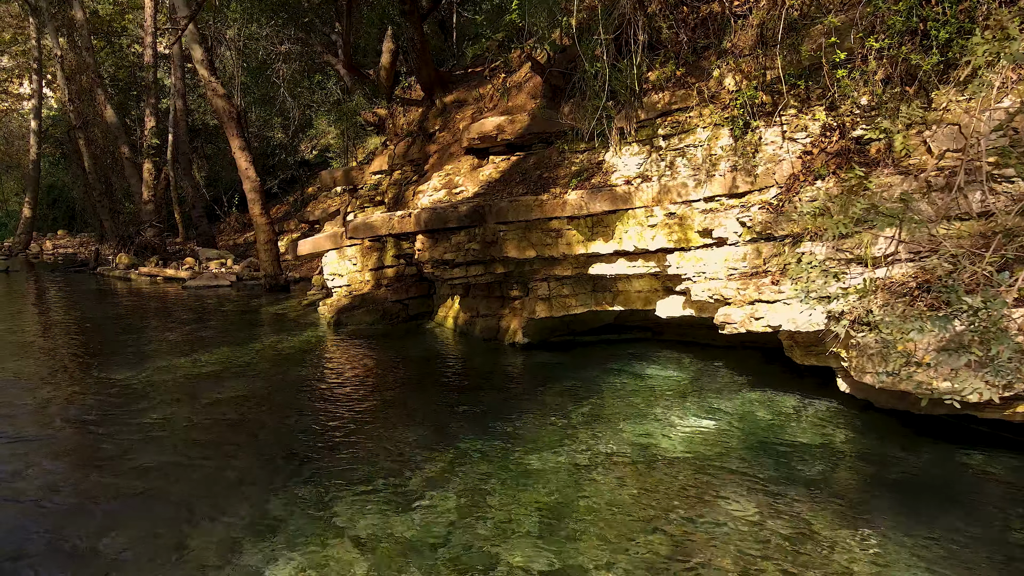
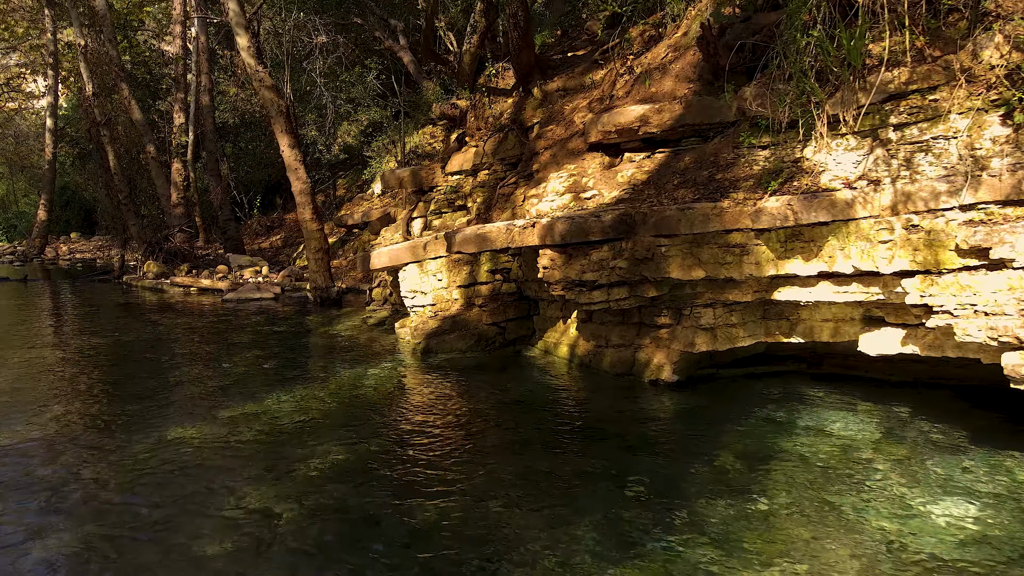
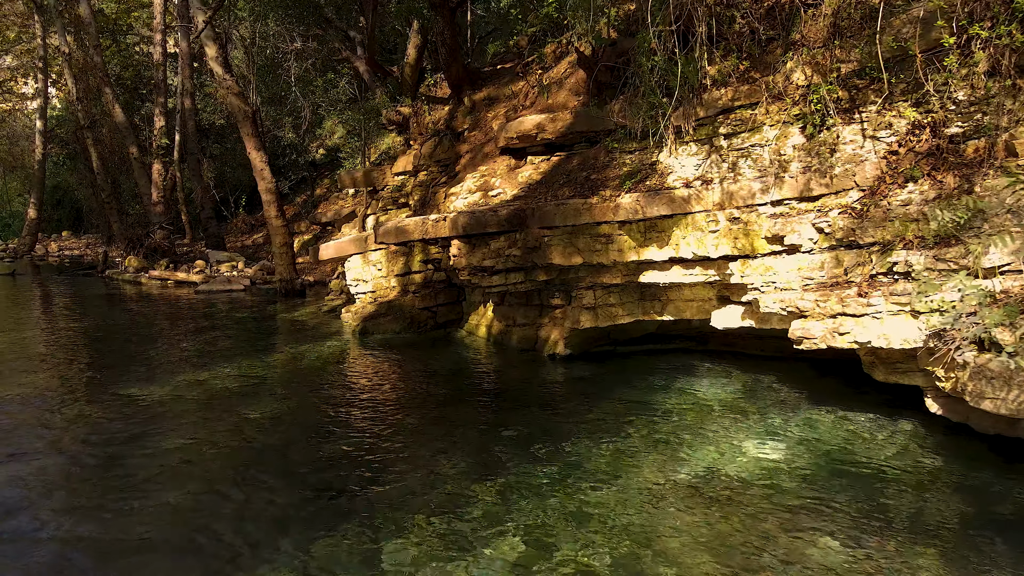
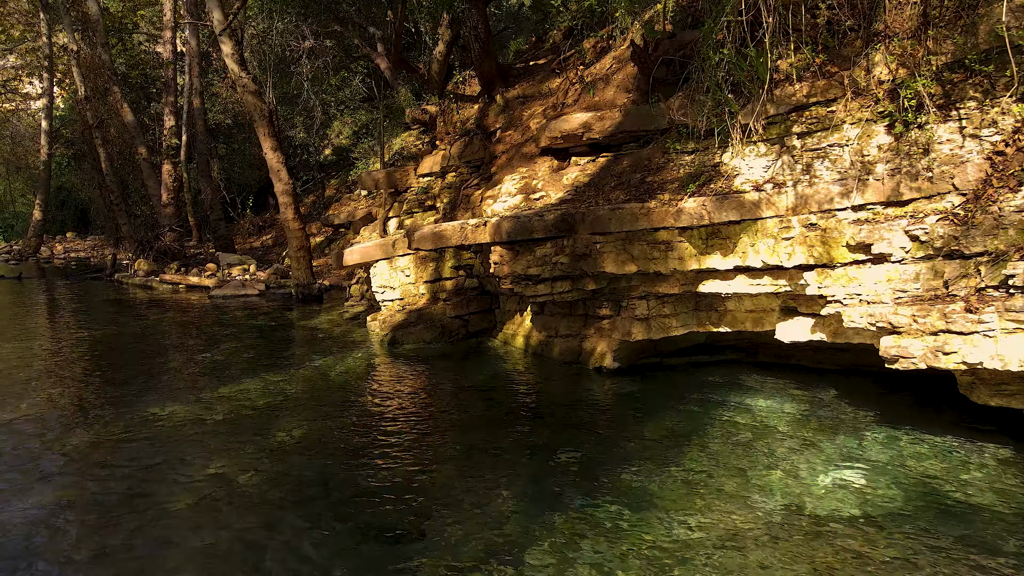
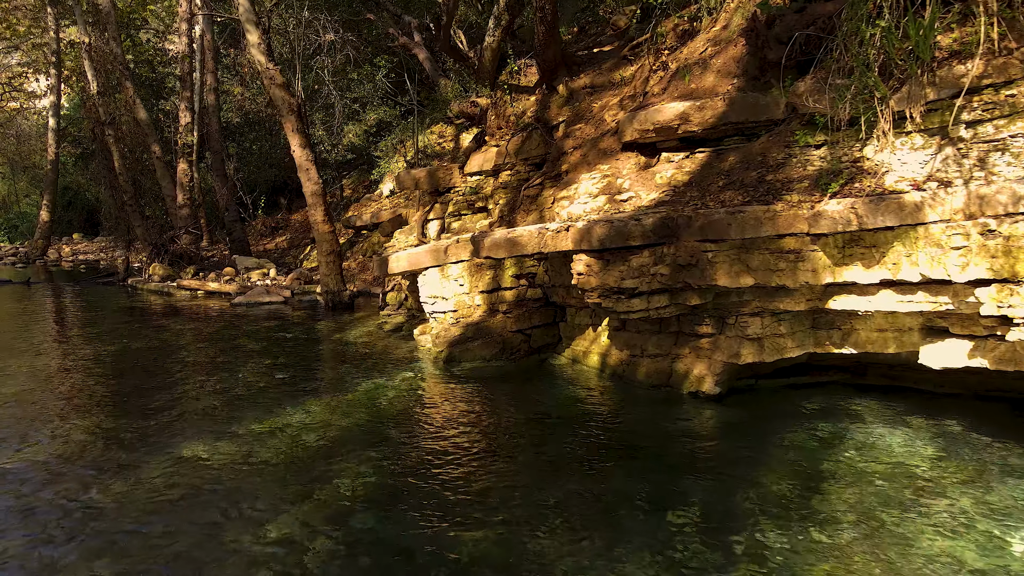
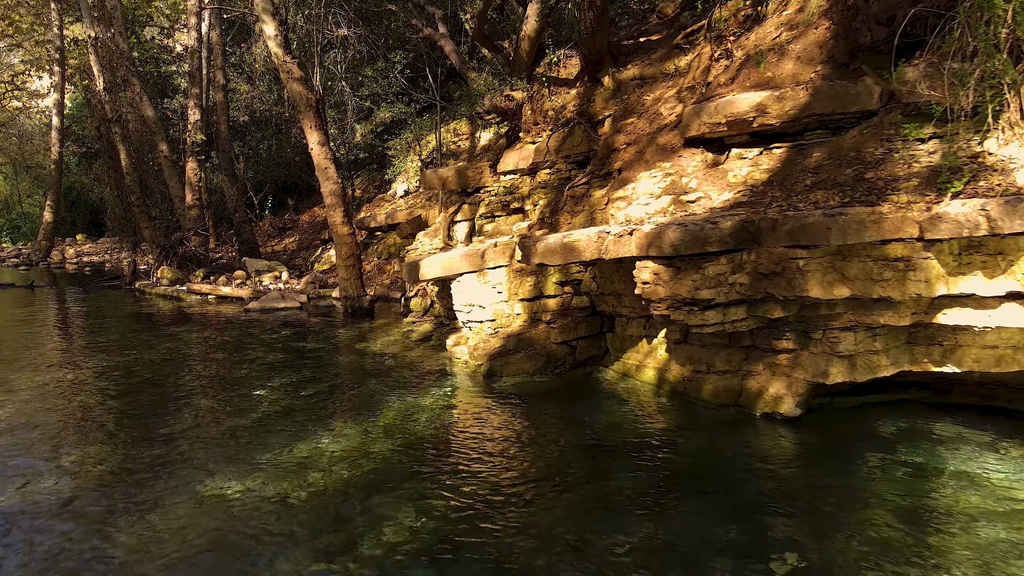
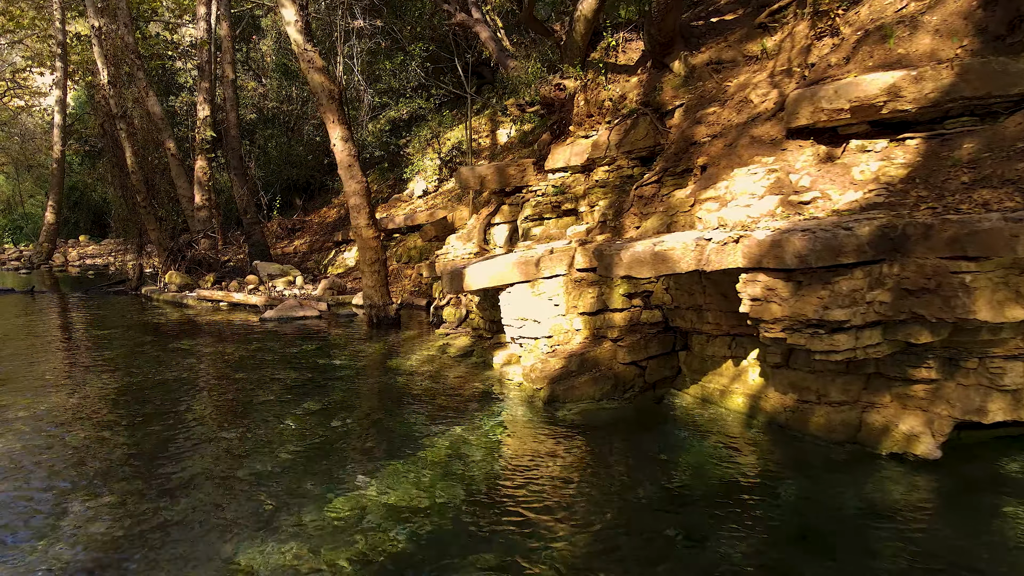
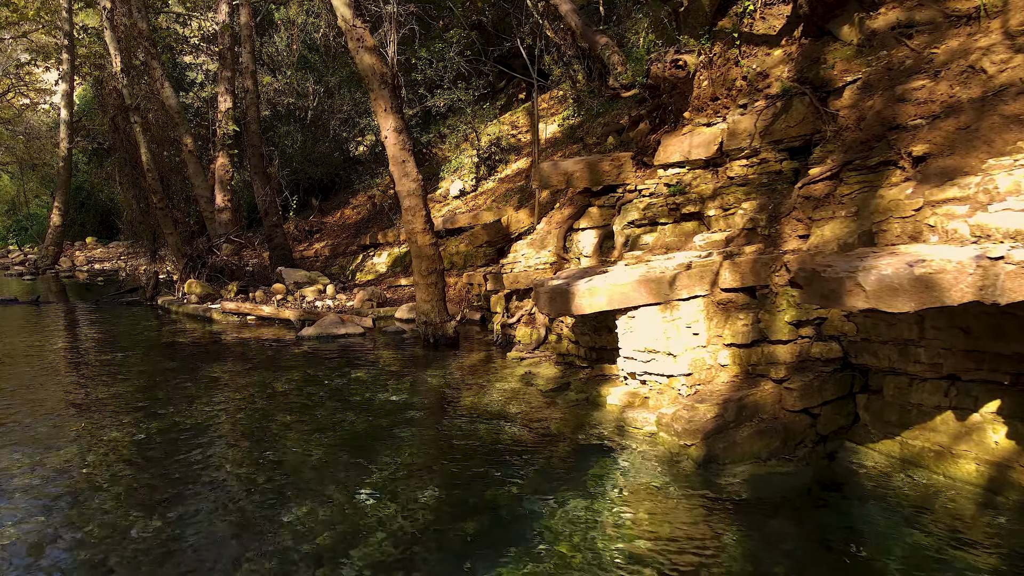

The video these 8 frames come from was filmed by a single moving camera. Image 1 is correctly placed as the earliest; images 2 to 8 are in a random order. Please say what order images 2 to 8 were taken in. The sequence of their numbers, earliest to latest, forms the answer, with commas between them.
3, 4, 2, 5, 6, 7, 8
